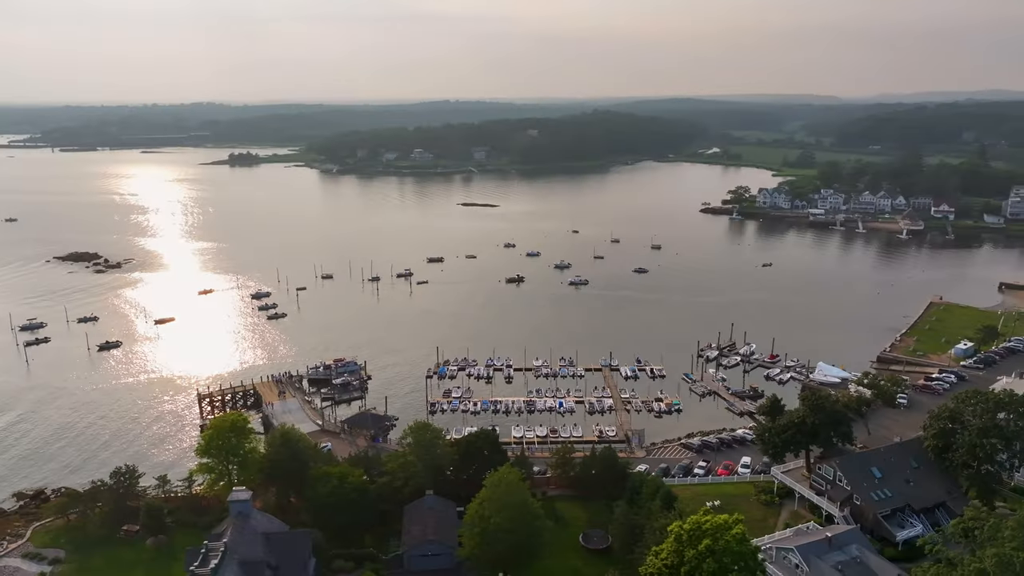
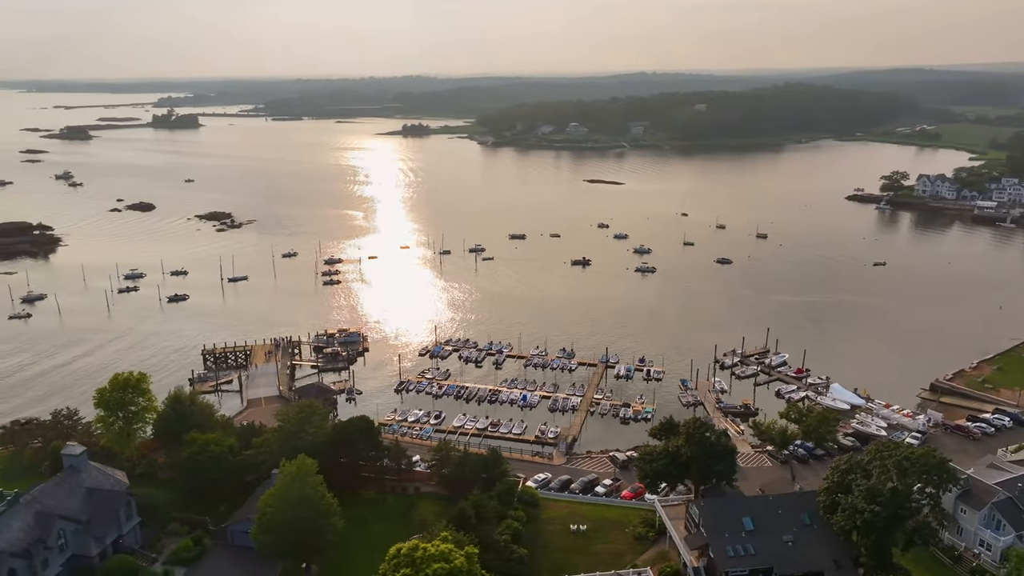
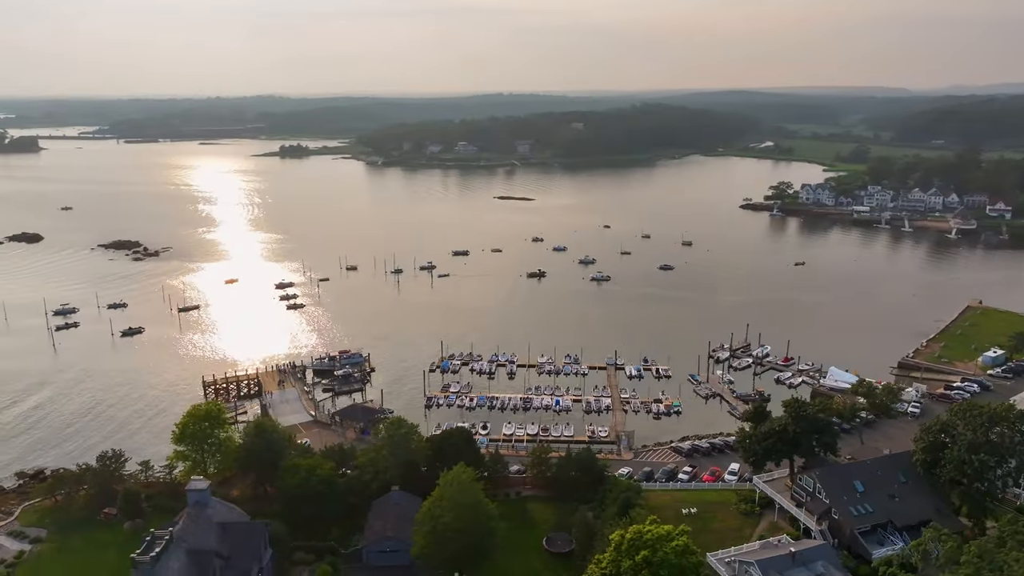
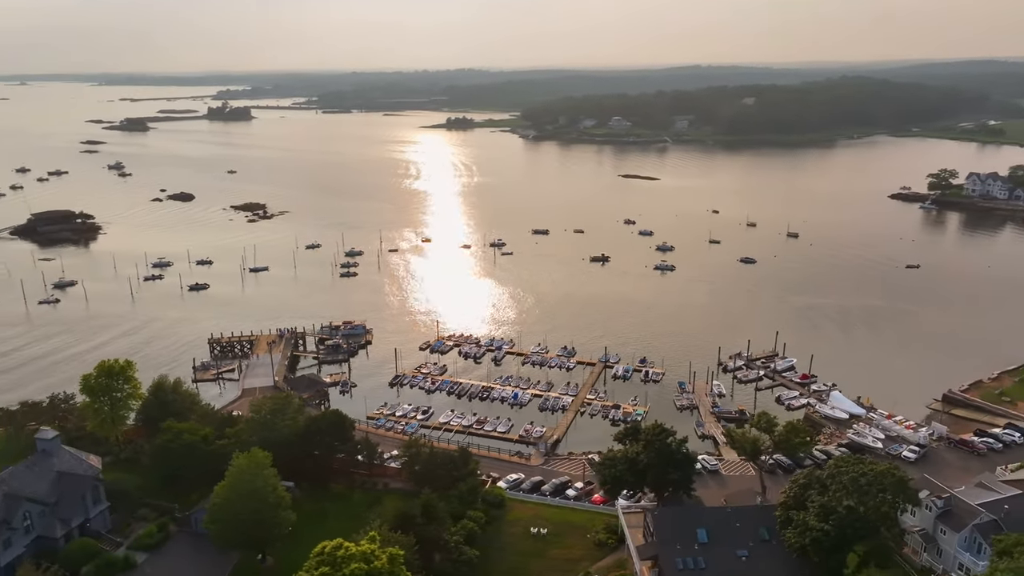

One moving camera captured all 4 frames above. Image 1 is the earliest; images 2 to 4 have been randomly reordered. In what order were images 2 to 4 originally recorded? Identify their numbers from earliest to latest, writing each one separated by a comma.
3, 2, 4
